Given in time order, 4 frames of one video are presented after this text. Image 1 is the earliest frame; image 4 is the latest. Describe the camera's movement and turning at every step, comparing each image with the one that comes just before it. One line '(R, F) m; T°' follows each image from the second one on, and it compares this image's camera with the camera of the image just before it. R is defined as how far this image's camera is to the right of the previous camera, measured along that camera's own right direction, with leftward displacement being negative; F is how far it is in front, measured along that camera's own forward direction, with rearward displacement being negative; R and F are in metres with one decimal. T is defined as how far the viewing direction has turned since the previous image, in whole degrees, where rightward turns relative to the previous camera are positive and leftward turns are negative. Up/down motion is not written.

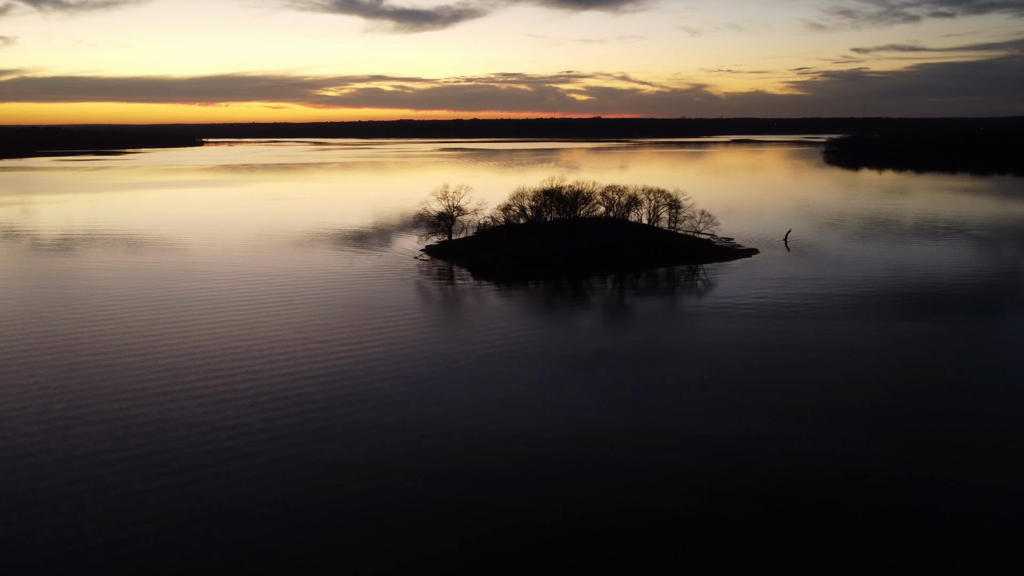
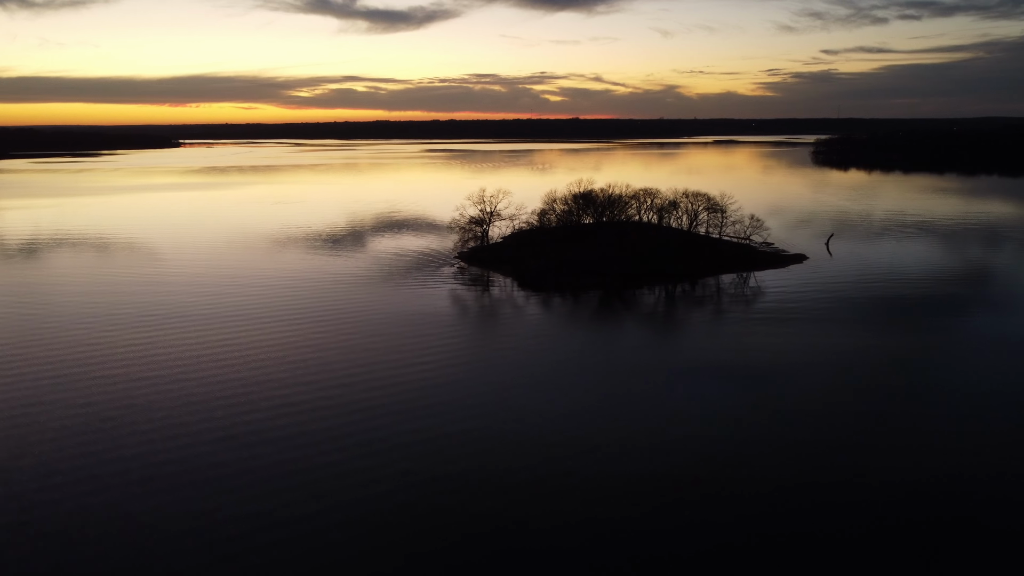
(-0.7, +0.4) m; +2°
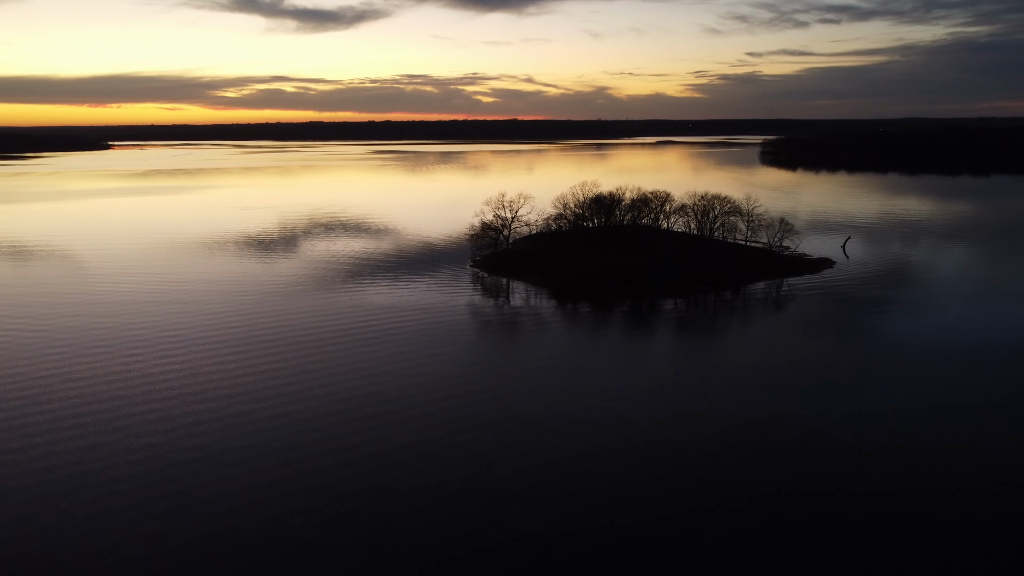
(-0.8, +0.5) m; +5°
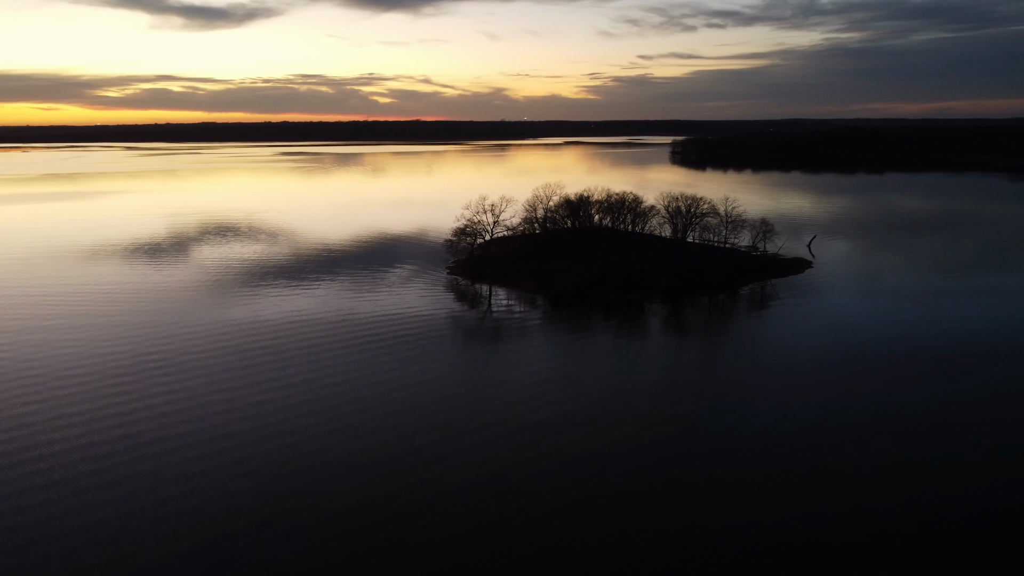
(-0.7, +0.4) m; +7°
